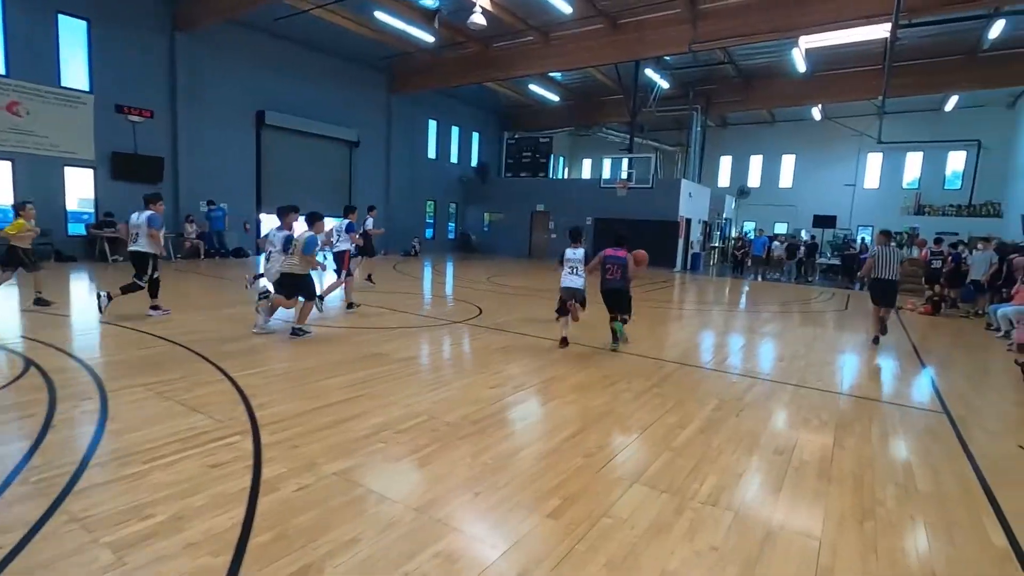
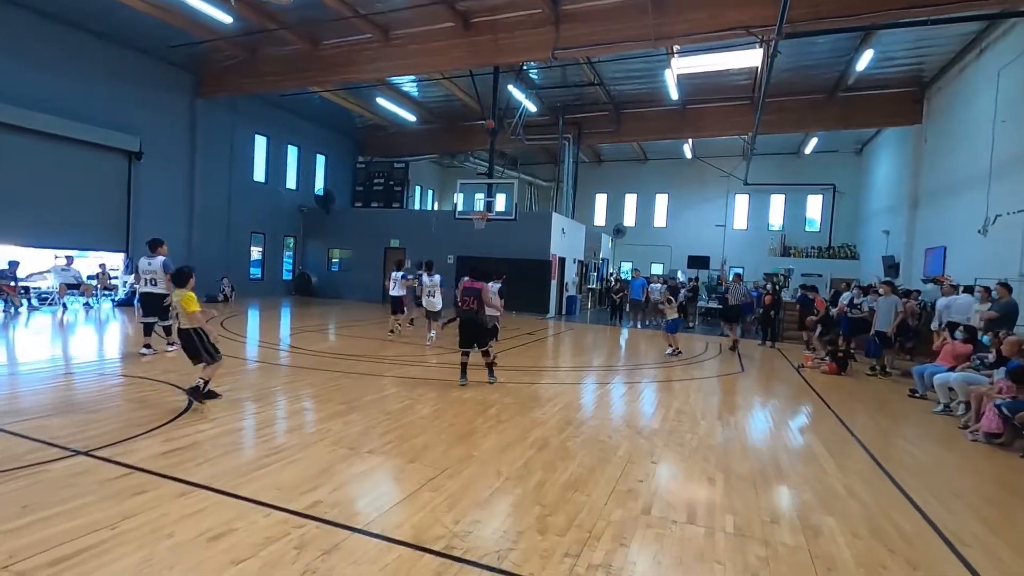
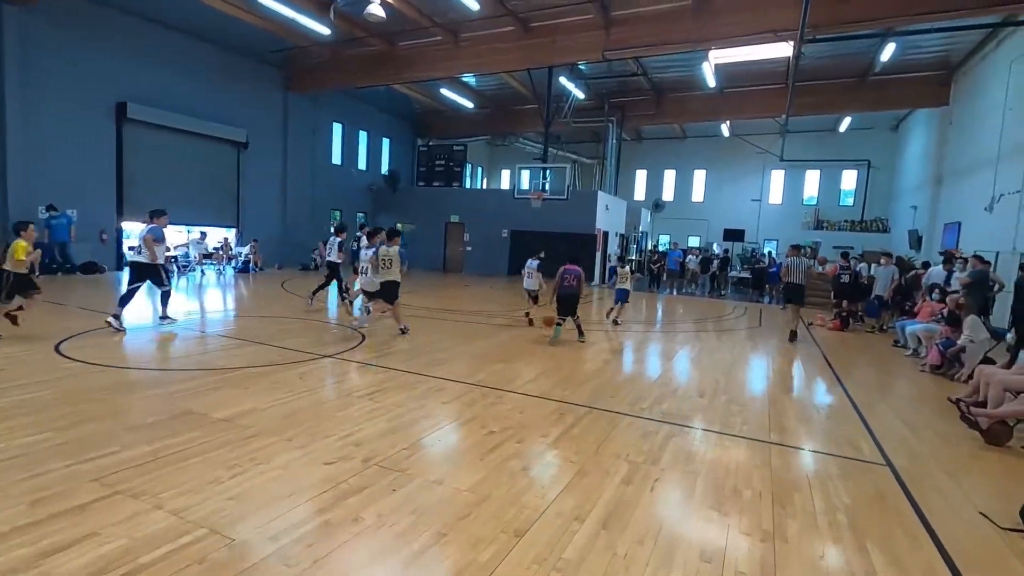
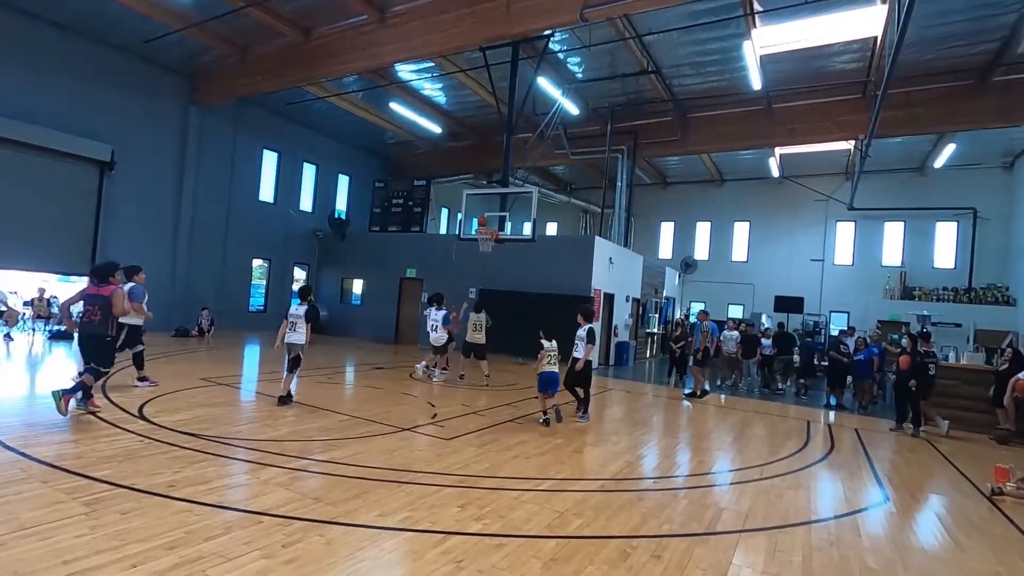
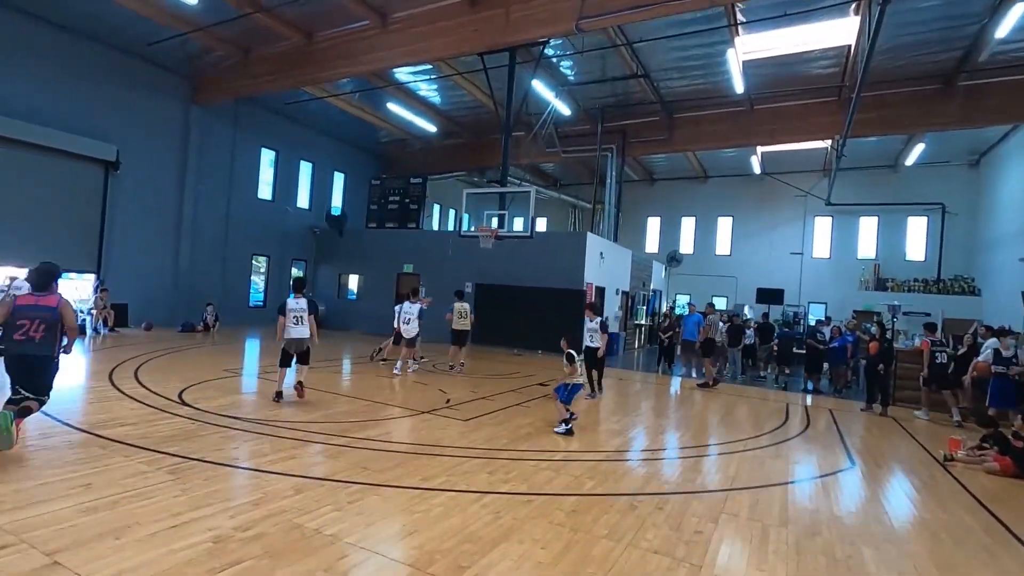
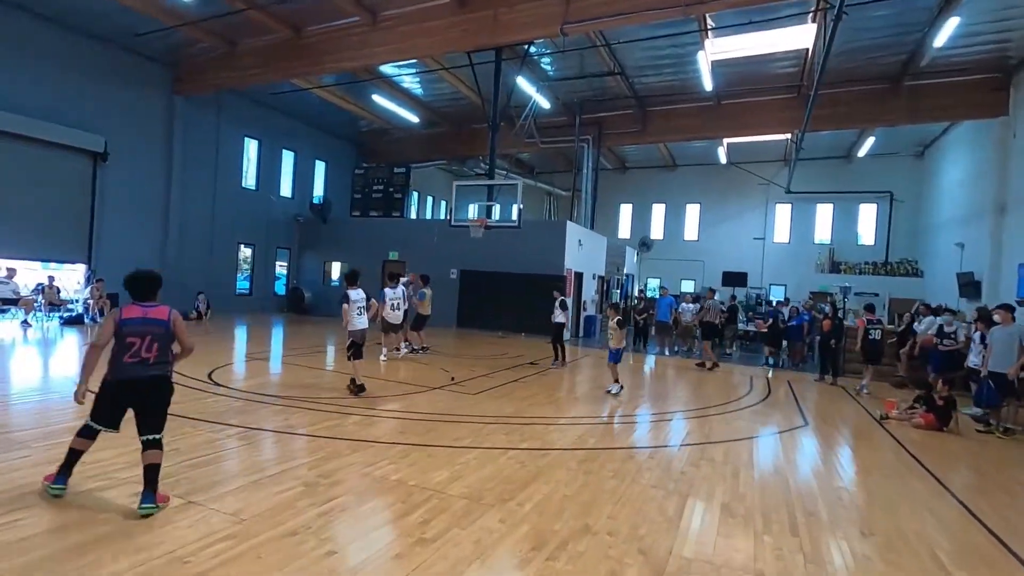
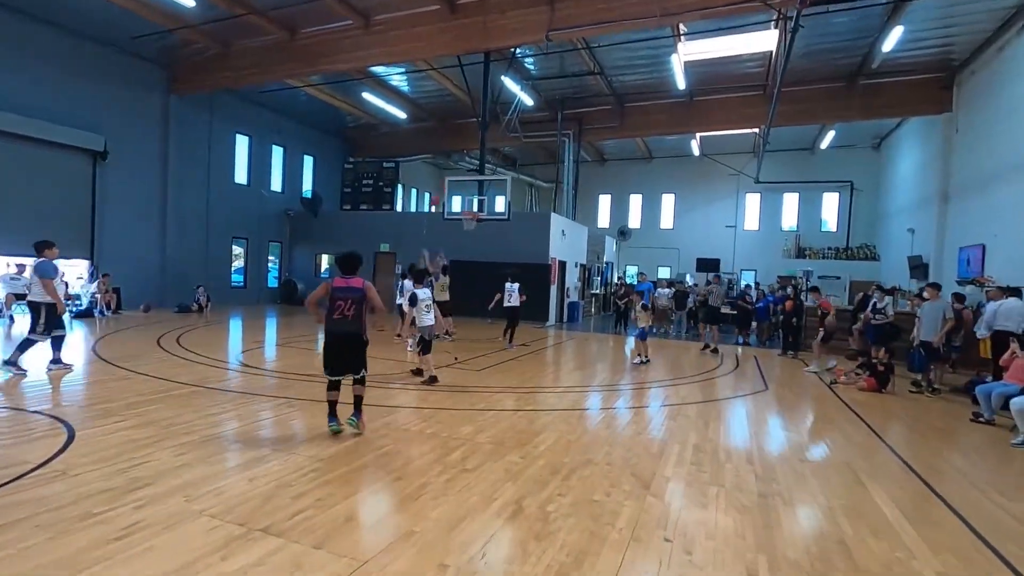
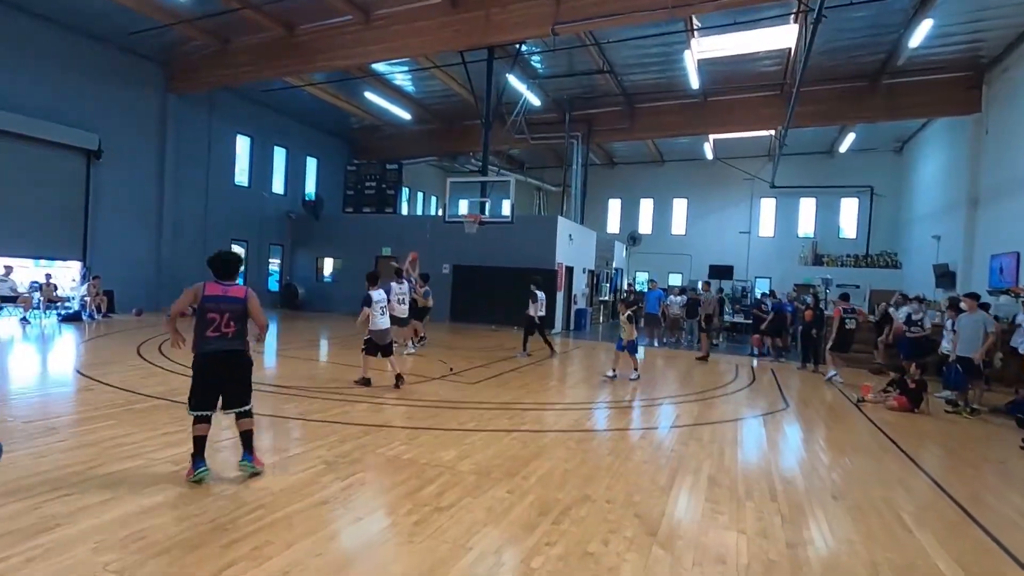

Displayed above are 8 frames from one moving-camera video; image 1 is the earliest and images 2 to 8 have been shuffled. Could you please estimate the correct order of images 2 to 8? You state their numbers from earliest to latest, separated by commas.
3, 2, 7, 8, 6, 5, 4
